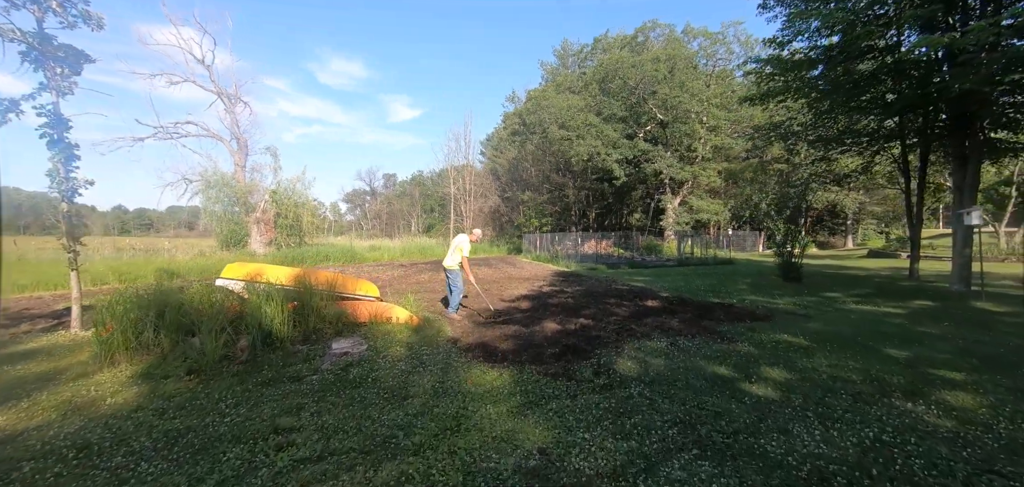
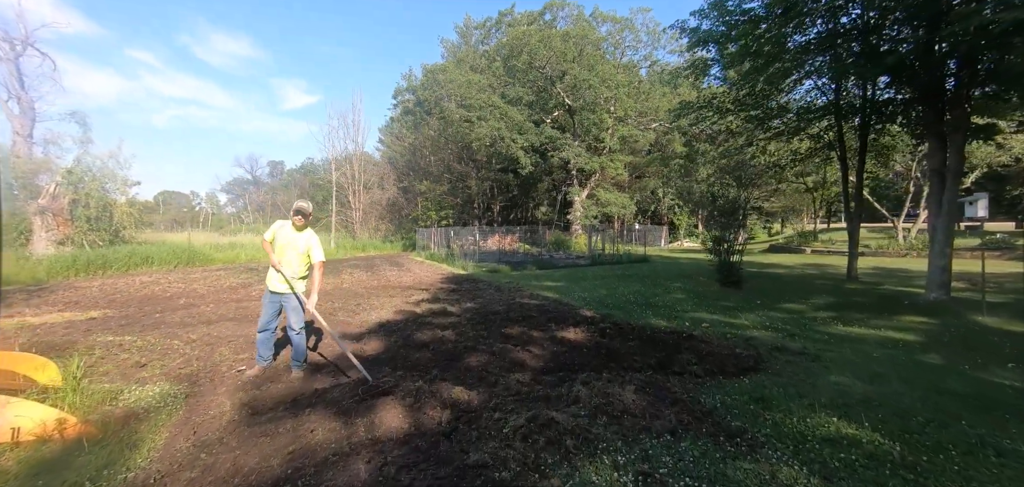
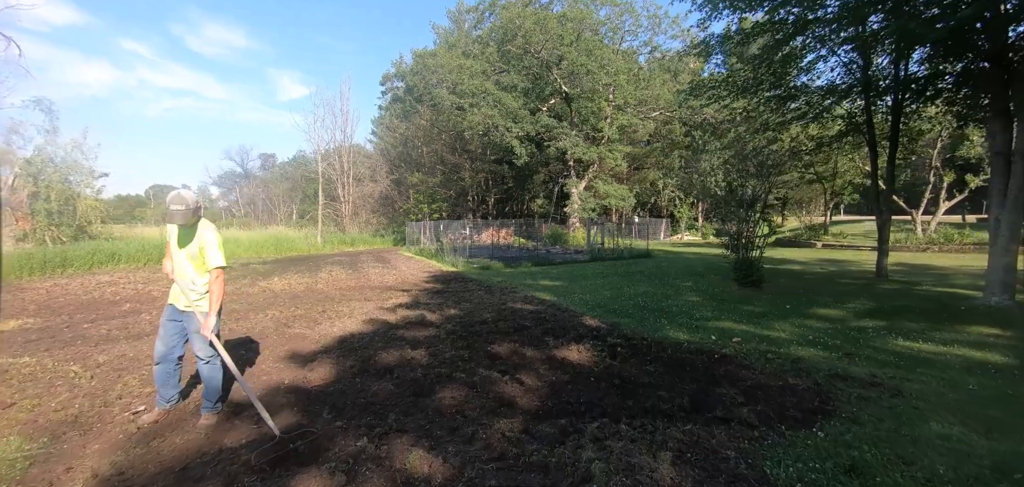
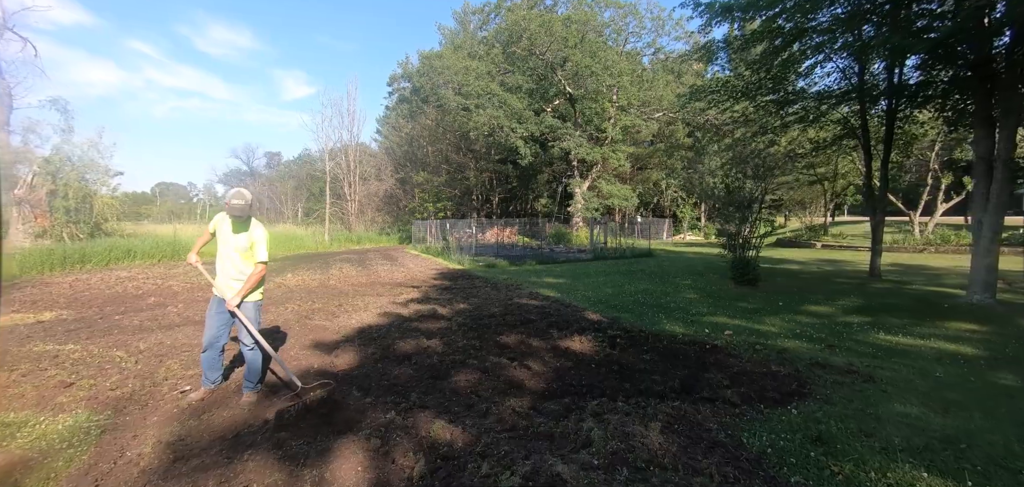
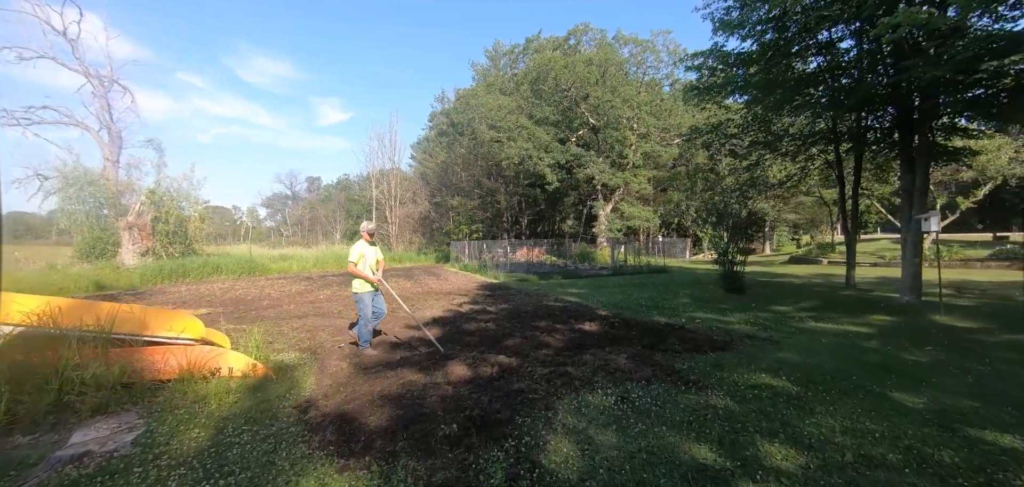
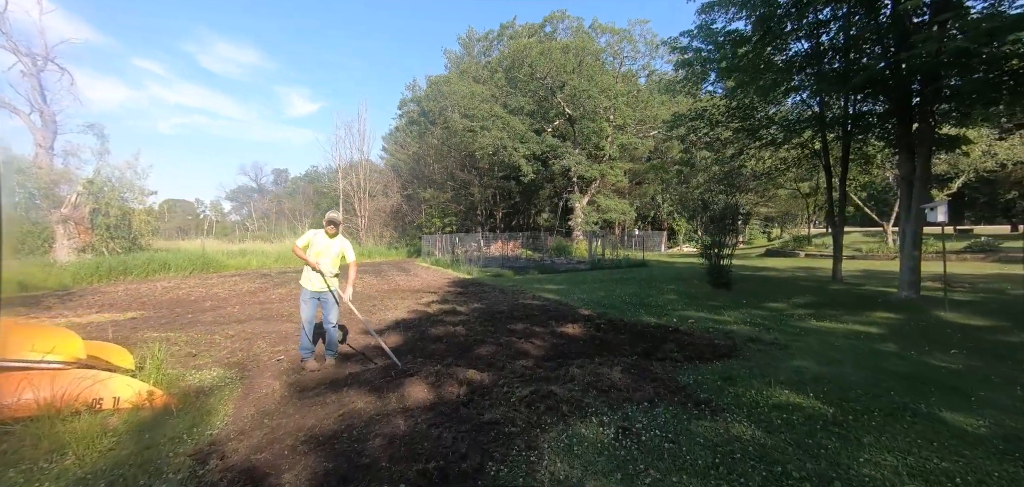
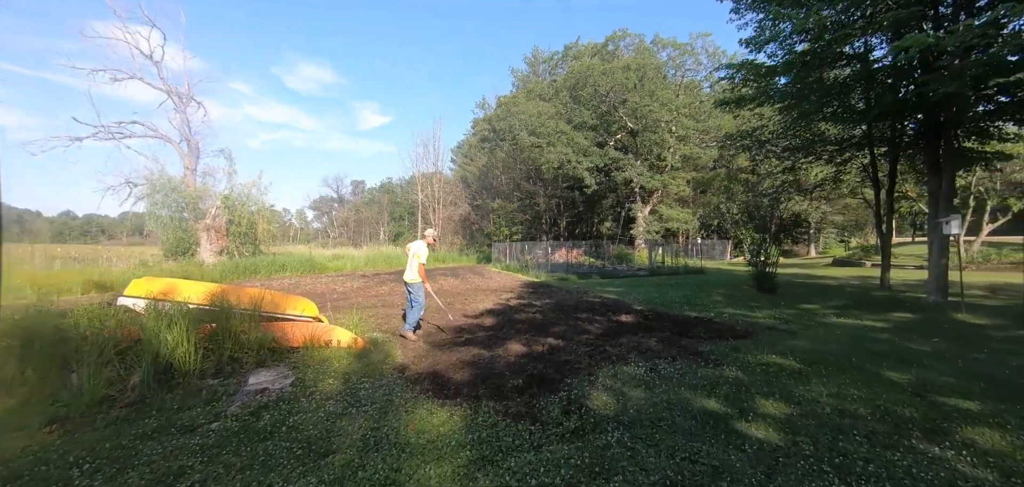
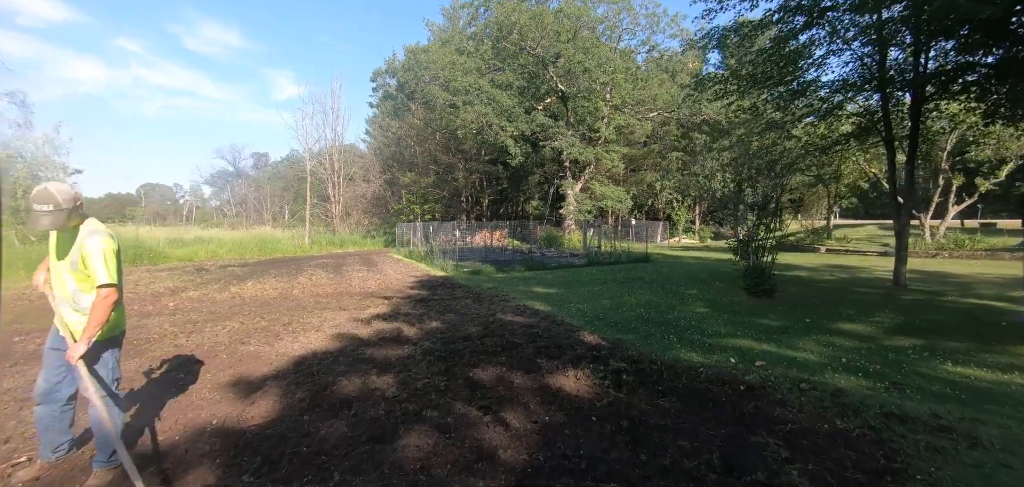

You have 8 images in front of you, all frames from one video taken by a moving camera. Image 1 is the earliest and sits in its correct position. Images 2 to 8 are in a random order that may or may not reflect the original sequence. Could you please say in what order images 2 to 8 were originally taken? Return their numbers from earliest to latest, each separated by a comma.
7, 5, 6, 2, 4, 3, 8
